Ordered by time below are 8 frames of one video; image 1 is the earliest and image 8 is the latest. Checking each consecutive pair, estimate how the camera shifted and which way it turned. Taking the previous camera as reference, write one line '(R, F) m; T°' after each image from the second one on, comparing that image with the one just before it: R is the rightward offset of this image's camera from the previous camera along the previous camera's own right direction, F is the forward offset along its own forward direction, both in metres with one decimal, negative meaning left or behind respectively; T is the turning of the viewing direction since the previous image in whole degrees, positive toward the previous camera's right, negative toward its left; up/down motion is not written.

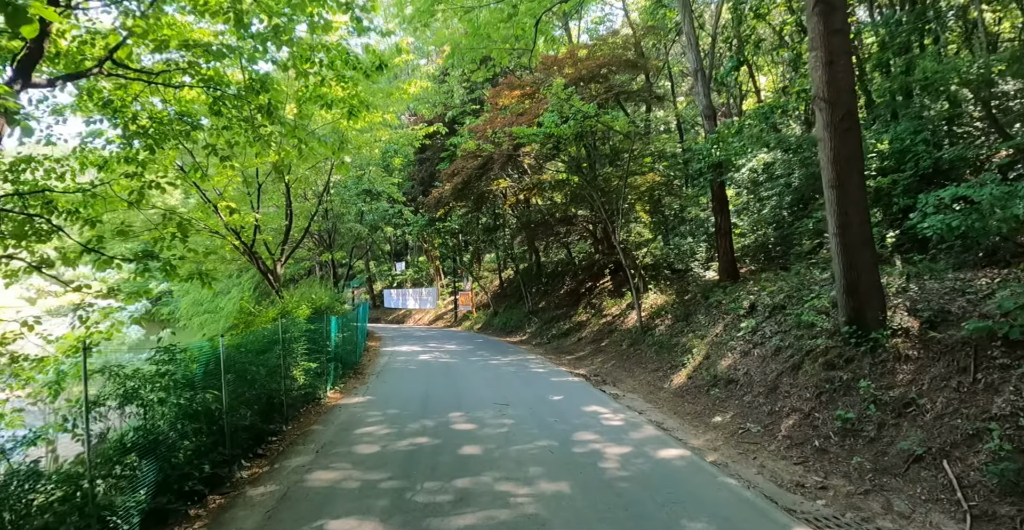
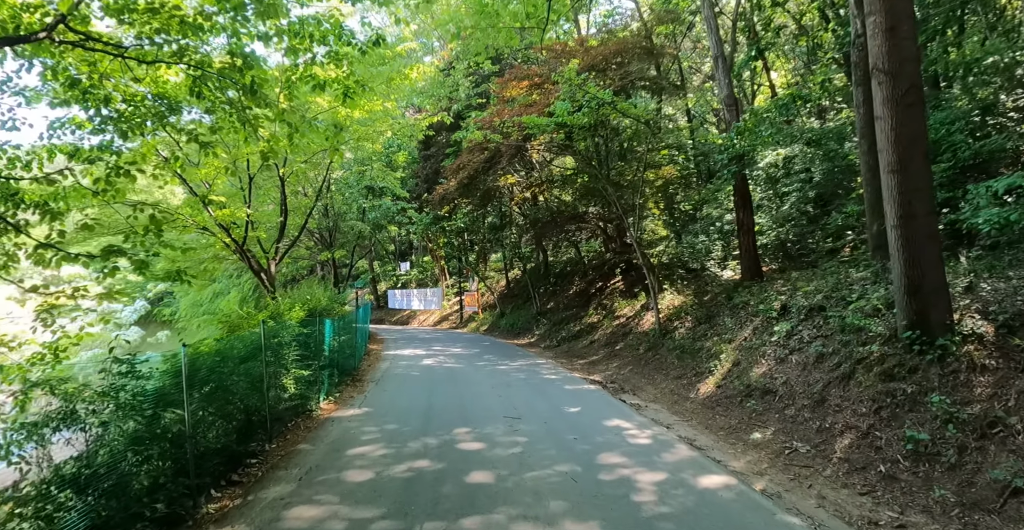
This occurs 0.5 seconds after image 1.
(-0.1, +1.0) m; 0°
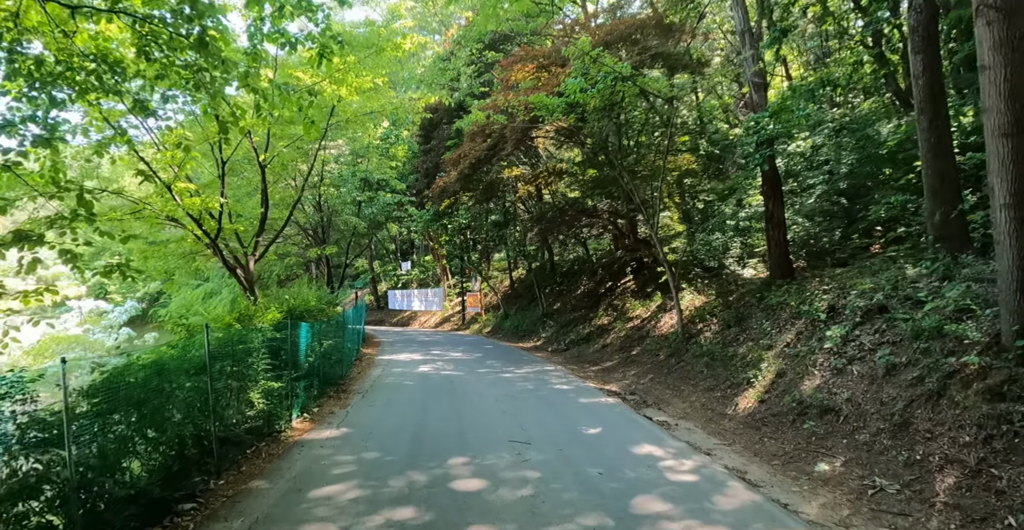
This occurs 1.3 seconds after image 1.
(0.0, +1.4) m; 0°
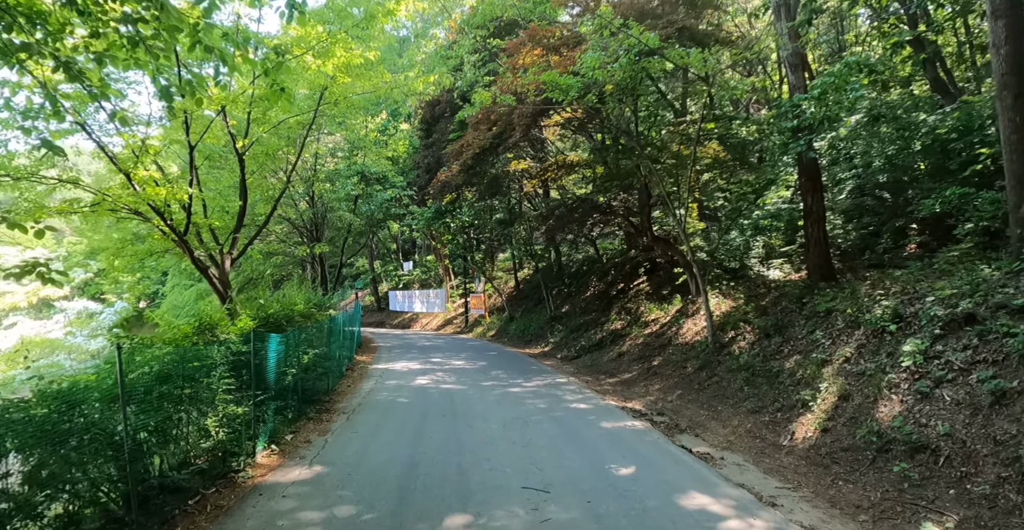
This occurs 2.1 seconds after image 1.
(-0.1, +1.4) m; 0°
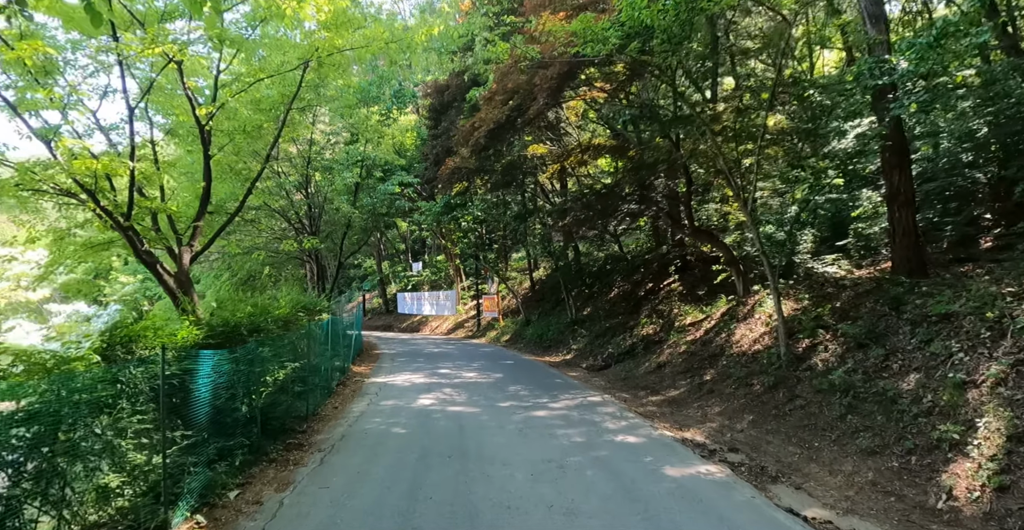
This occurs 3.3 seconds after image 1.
(-0.2, +2.1) m; -1°
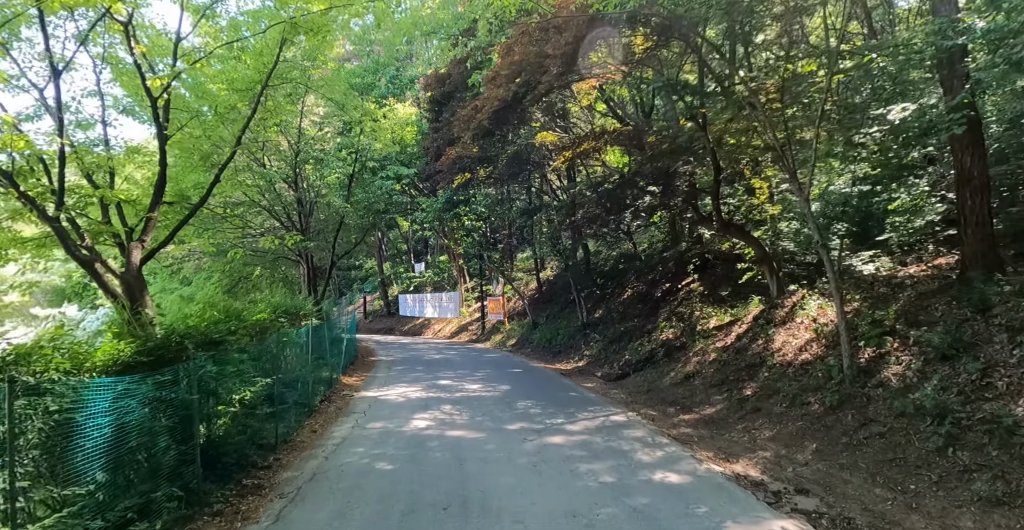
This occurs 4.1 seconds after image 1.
(-0.1, +1.4) m; 0°
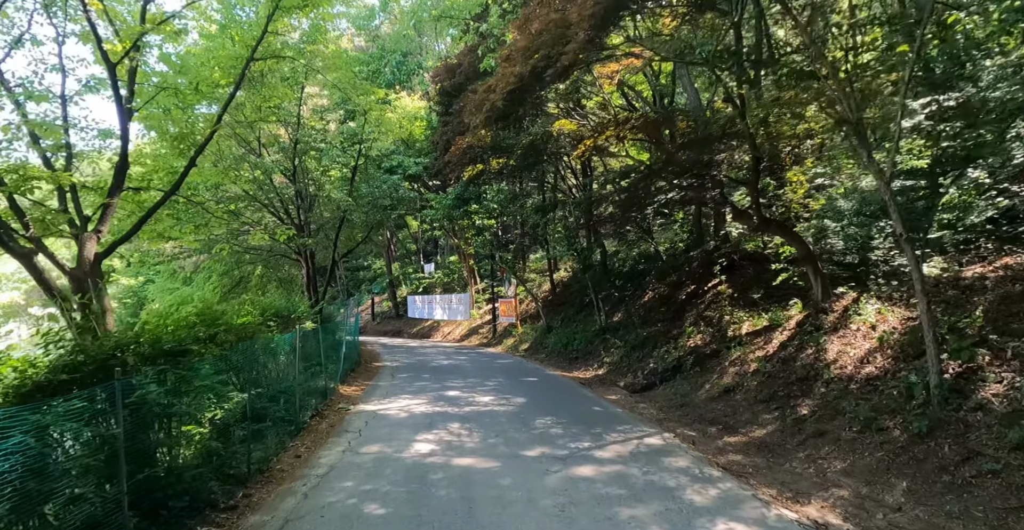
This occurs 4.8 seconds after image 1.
(-0.1, +1.2) m; -1°
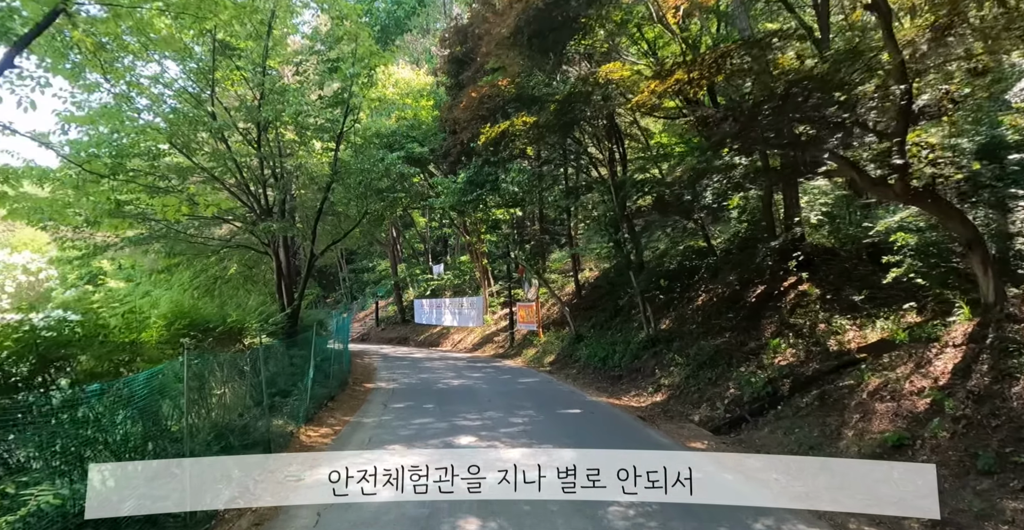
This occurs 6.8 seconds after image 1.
(-0.3, +3.3) m; -1°
